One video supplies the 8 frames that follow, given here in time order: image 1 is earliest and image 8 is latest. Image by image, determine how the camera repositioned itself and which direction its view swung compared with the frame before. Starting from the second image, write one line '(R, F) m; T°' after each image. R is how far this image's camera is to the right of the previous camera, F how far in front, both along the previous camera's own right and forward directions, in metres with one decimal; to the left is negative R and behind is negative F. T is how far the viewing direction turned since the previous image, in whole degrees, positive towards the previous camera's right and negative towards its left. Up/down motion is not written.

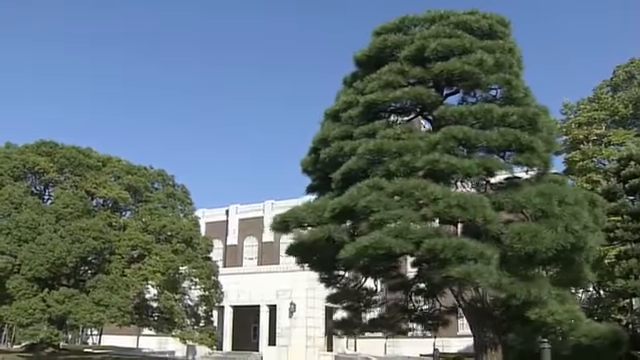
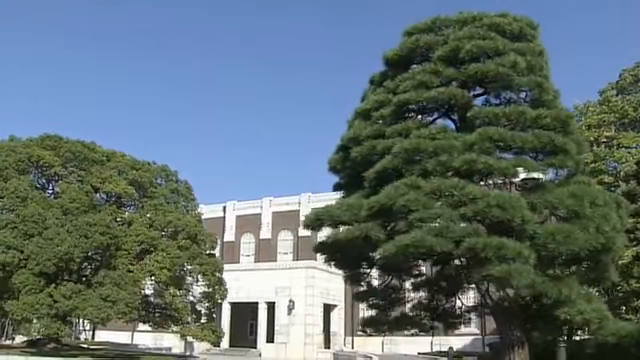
(-0.9, 0.0) m; +2°
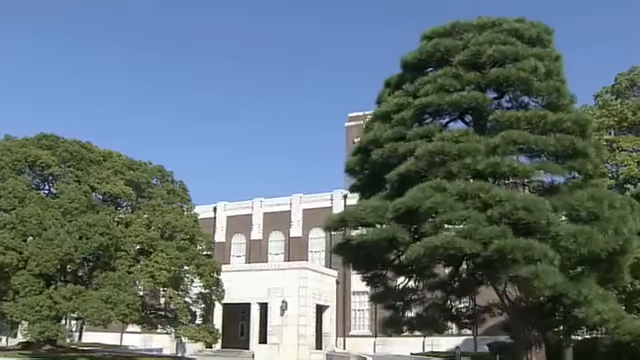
(-0.9, -0.1) m; +2°
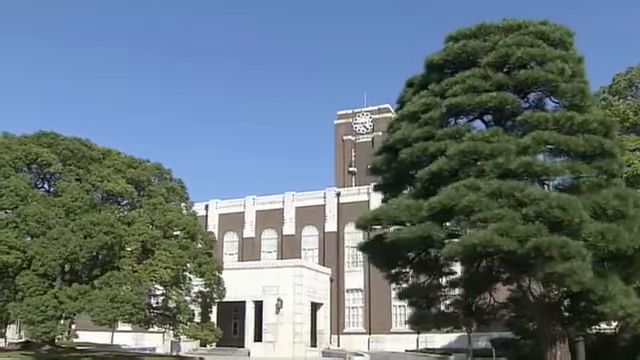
(-1.1, -0.1) m; +3°
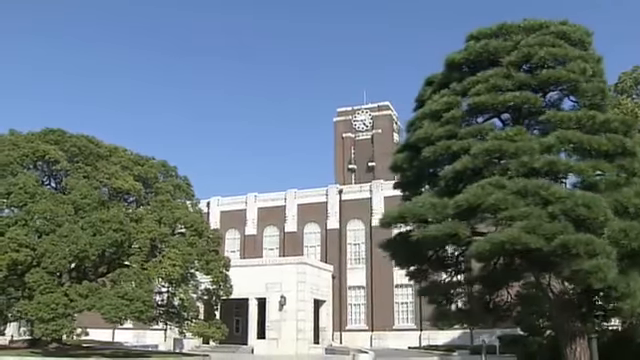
(-0.6, -0.1) m; +1°
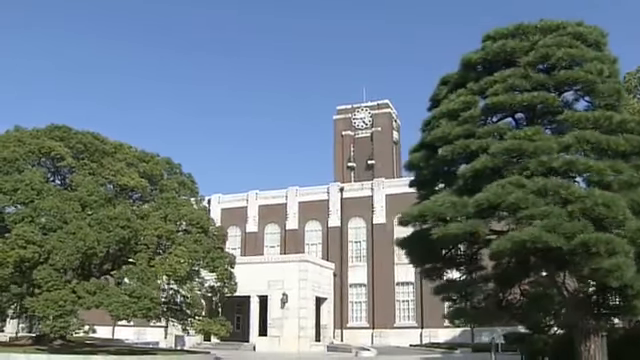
(-0.5, 0.0) m; +1°
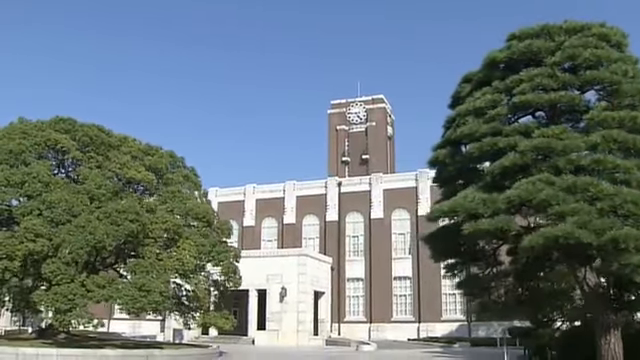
(-0.9, -0.1) m; +2°
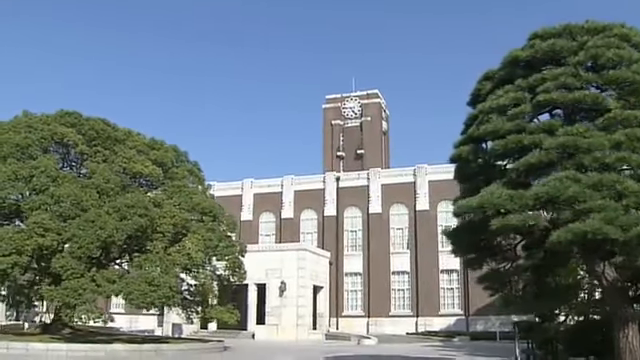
(-0.9, -0.1) m; +2°
